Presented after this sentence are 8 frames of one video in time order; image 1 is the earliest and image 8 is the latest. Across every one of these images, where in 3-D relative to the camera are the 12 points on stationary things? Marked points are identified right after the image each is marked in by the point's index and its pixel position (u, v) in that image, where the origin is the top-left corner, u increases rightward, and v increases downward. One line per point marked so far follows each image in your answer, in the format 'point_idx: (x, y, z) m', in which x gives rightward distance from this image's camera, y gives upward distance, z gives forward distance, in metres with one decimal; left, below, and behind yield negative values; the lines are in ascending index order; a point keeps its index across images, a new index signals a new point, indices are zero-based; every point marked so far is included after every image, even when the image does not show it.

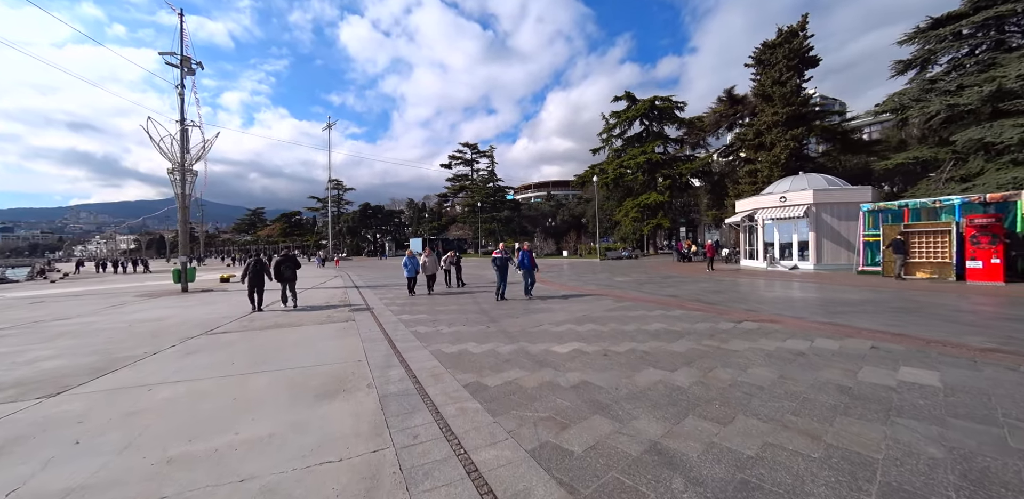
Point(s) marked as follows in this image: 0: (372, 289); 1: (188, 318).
0: (-6.1, -1.8, +15.9) m
1: (-9.0, -1.9, +10.2) m
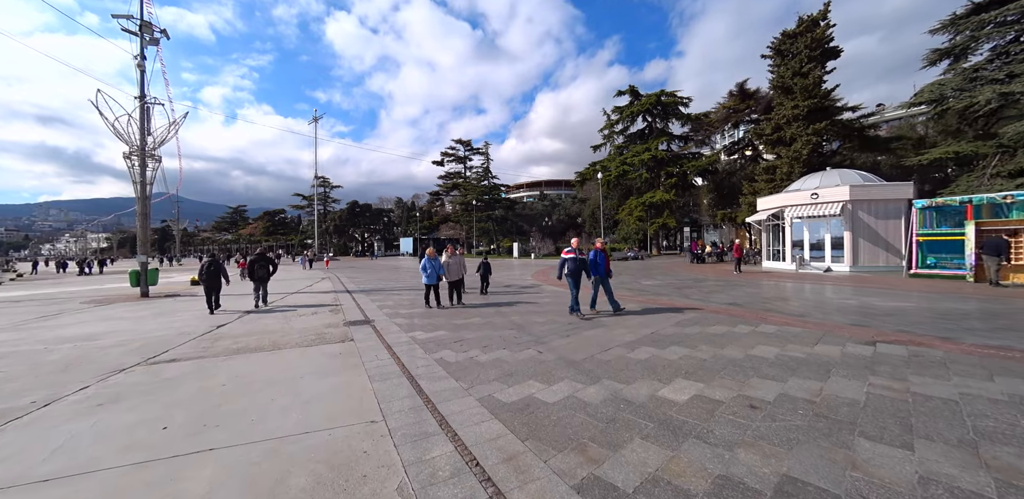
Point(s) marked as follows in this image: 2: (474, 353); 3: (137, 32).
0: (-5.5, -1.7, +13.8) m
1: (-8.2, -1.9, +8.0) m
2: (-0.6, -1.6, +5.5) m
3: (-15.5, +8.9, +15.2) m
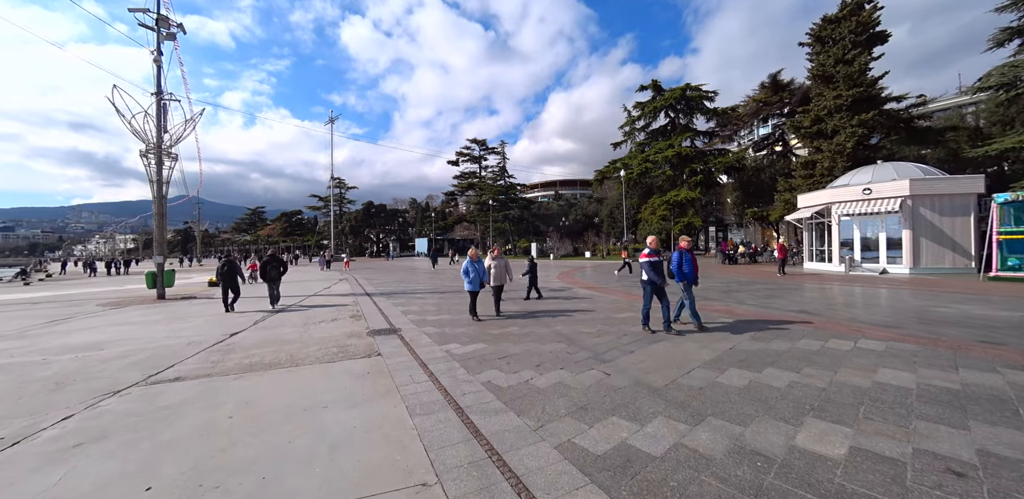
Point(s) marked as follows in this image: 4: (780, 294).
0: (-4.4, -1.7, +13.0) m
1: (-7.4, -1.9, +7.3) m
2: (+0.2, -1.6, +4.6) m
3: (-14.4, +8.9, +14.7) m
4: (+8.2, -1.3, +11.3) m
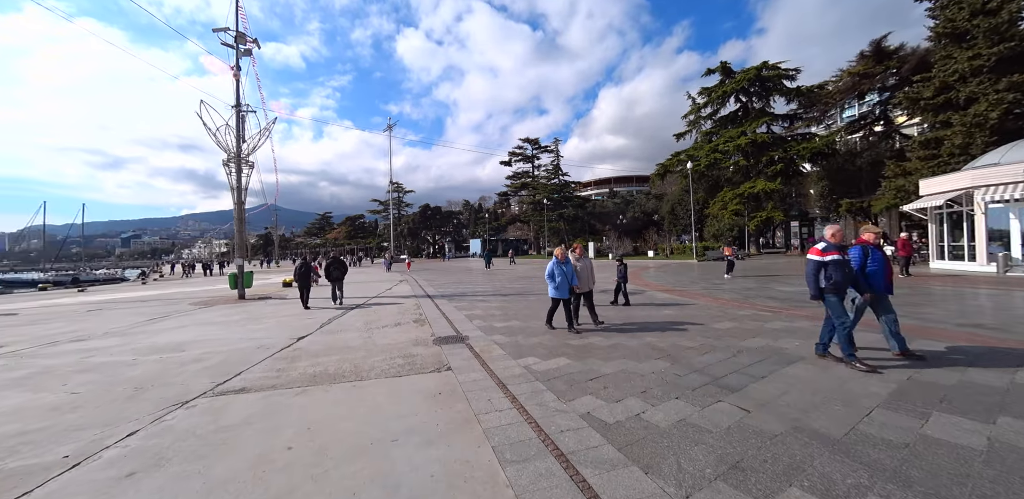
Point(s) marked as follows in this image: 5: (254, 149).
0: (-2.2, -1.8, +12.6) m
1: (-5.9, -2.0, +7.4) m
2: (+1.2, -1.5, +3.6) m
3: (-11.9, +8.8, +15.7) m
4: (+10.0, -1.2, +9.1) m
5: (-11.2, +4.4, +16.0) m
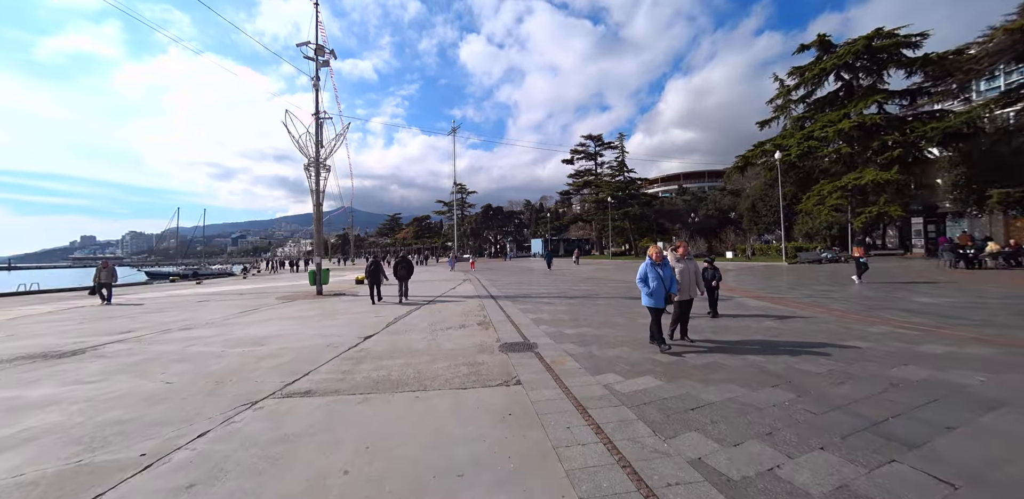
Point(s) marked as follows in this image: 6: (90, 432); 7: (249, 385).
0: (0.0, -1.7, +12.1) m
1: (-4.5, -1.9, +7.6) m
2: (+1.9, -1.5, +2.7) m
3: (-9.1, +8.8, +16.8) m
4: (+11.5, -1.3, +6.8) m
5: (-8.3, +4.4, +16.9) m
6: (-4.5, -1.9, +3.9) m
7: (-3.6, -1.9, +5.0) m
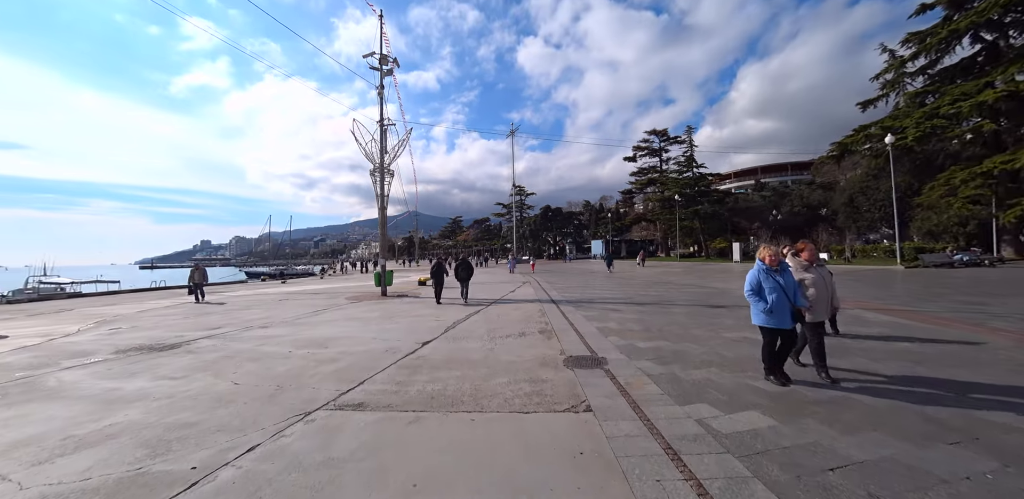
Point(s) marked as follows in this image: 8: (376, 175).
0: (+1.9, -1.8, +11.4) m
1: (-3.3, -2.0, +7.6) m
2: (+2.3, -1.6, +1.8) m
3: (-6.4, +8.7, +17.4) m
4: (+12.4, -1.3, +4.3) m
5: (-5.6, +4.3, +17.4) m
6: (-3.8, -2.0, +4.0) m
7: (-2.7, -1.9, +4.9) m
8: (-6.4, +3.5, +17.4) m
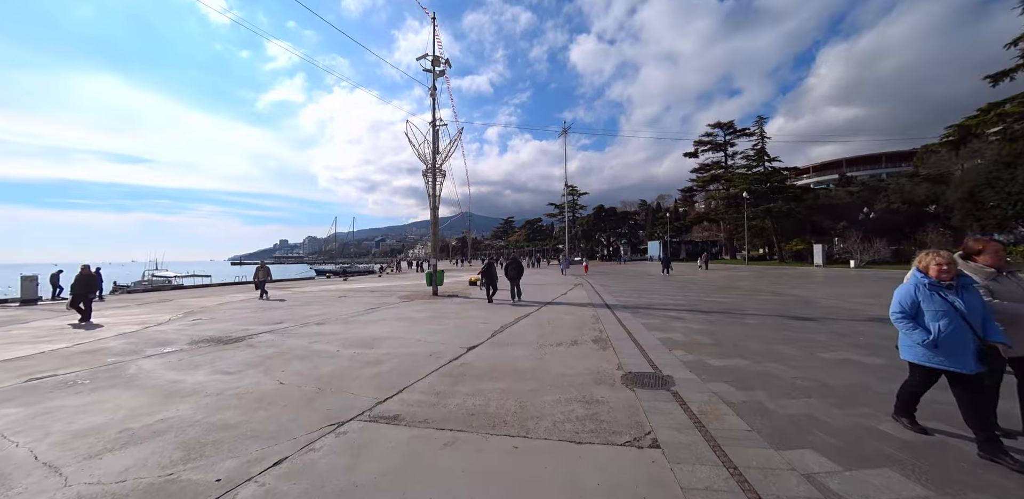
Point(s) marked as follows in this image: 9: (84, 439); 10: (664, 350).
0: (+3.4, -1.8, +10.4) m
1: (-2.3, -2.0, +7.4) m
2: (+2.4, -1.6, +0.9) m
3: (-3.9, +8.7, +17.6) m
4: (+12.8, -1.4, +1.9) m
5: (-3.2, +4.3, +17.5) m
6: (-3.3, -2.0, +3.9) m
7: (-2.1, -1.9, +4.7) m
8: (-4.0, +3.5, +17.6) m
9: (-4.7, -2.1, +4.0) m
10: (+2.7, -1.7, +6.5) m
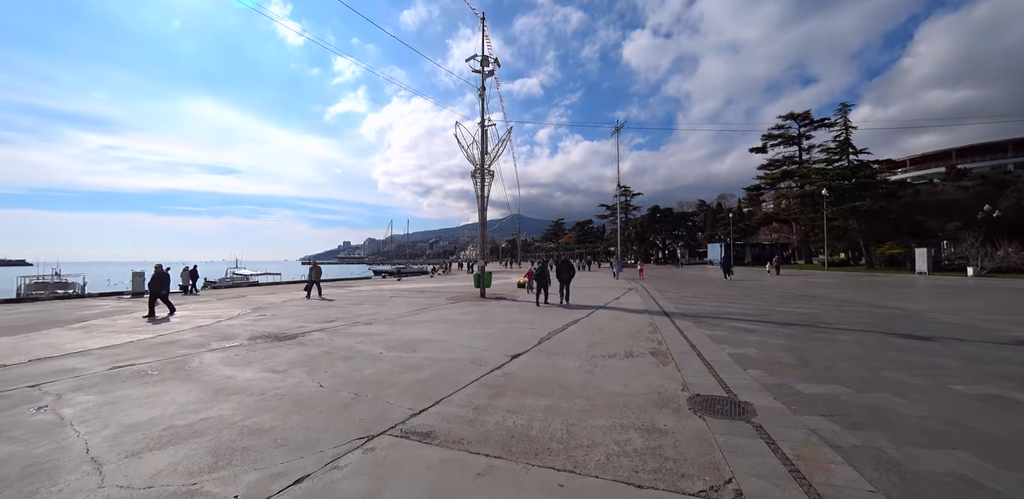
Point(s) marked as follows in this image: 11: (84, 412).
0: (+4.6, -1.9, +9.4) m
1: (-1.4, -2.0, +7.1) m
2: (+2.4, -1.6, 0.0) m
3: (-1.6, +8.7, +17.5) m
4: (+12.8, -1.4, -0.3) m
5: (-0.9, +4.2, +17.3) m
6: (-2.9, -2.0, +3.8) m
7: (-1.6, -1.9, +4.4) m
8: (-1.7, +3.5, +17.5) m
9: (-4.2, -2.0, +4.1) m
10: (+3.4, -1.8, +5.6) m
11: (-5.6, -2.1, +4.8) m
